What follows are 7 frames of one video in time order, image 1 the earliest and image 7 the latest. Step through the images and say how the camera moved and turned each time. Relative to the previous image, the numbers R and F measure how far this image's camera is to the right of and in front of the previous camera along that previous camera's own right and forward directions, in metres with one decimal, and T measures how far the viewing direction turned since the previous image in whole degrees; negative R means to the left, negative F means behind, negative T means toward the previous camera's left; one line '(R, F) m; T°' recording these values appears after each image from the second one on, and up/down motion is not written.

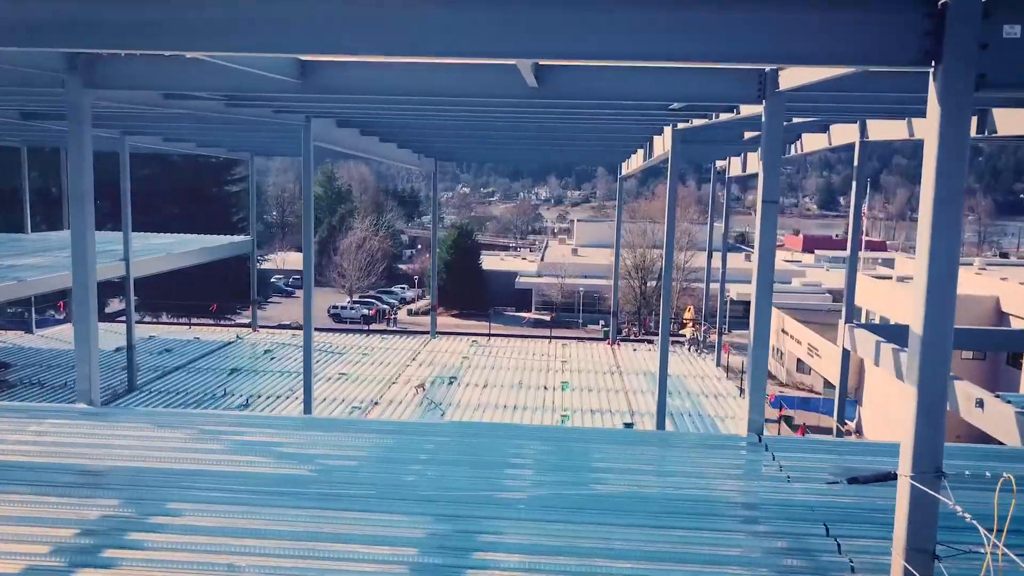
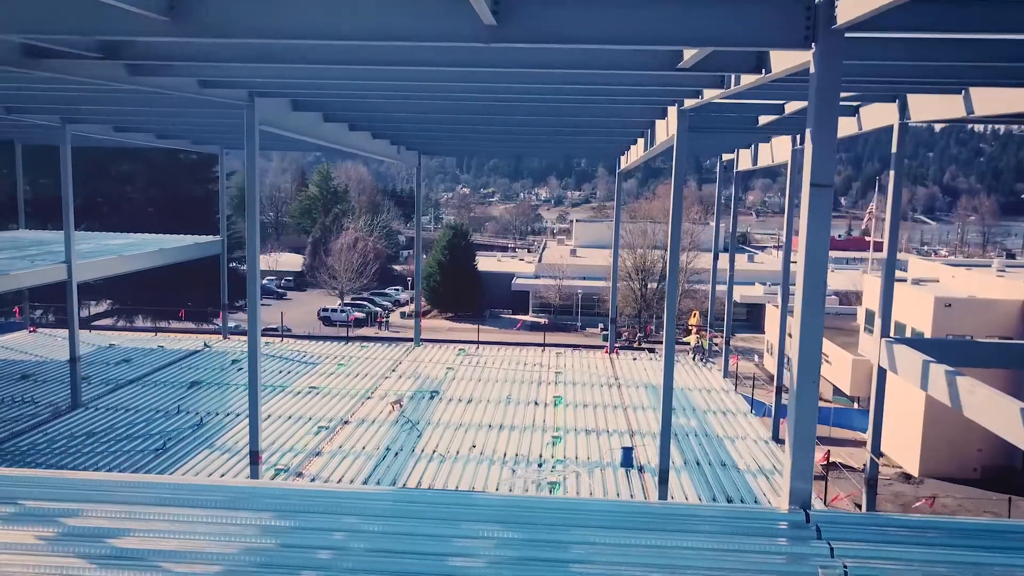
(+0.2, +1.0) m; 0°
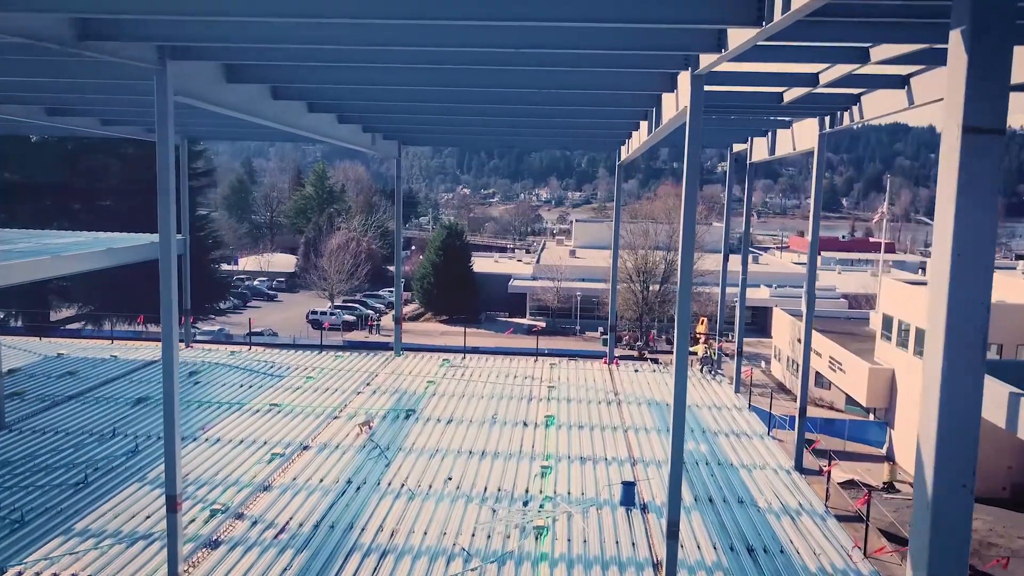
(+0.2, +1.2) m; 0°
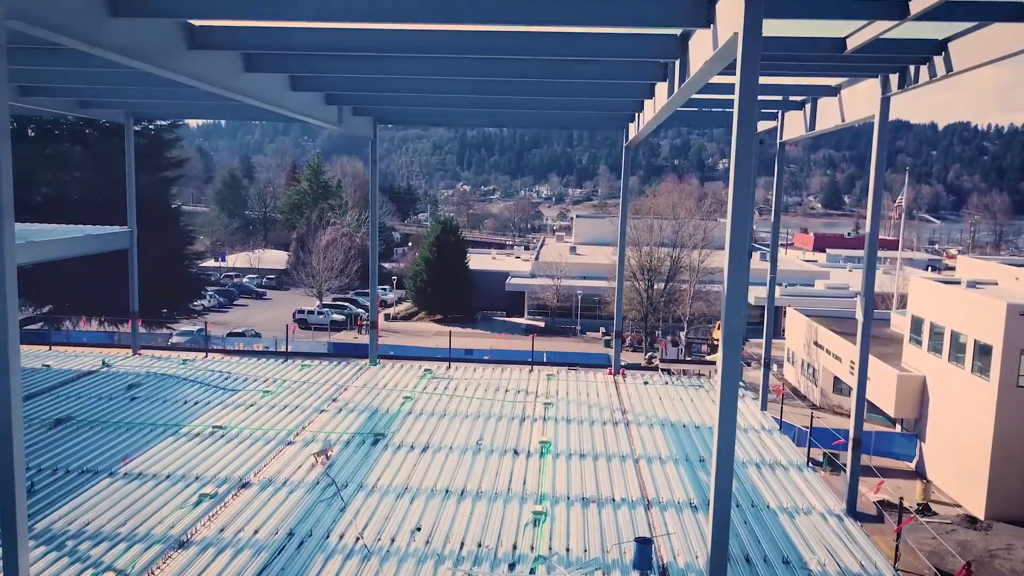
(+0.1, +1.5) m; 0°
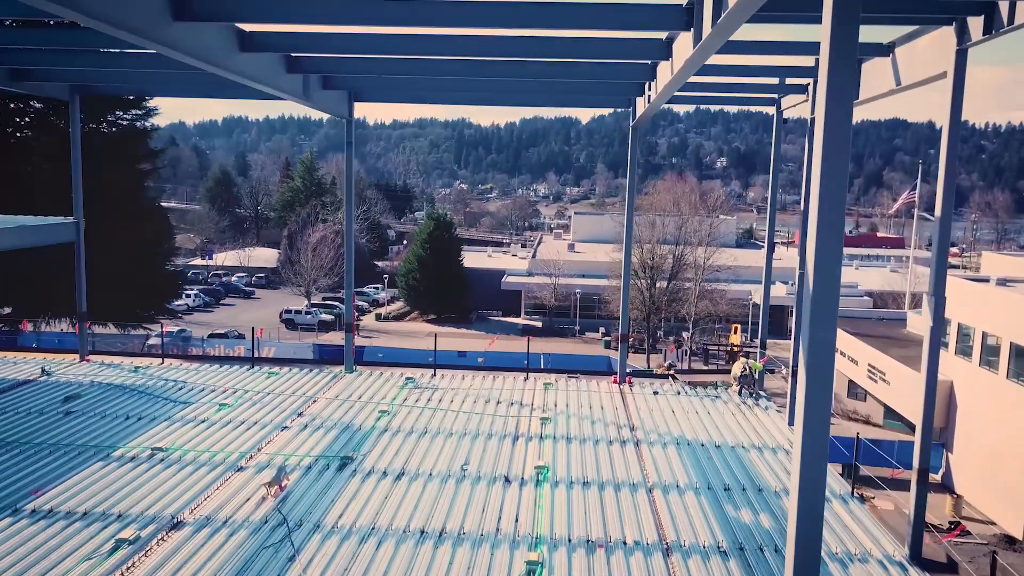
(+0.1, +1.1) m; 0°
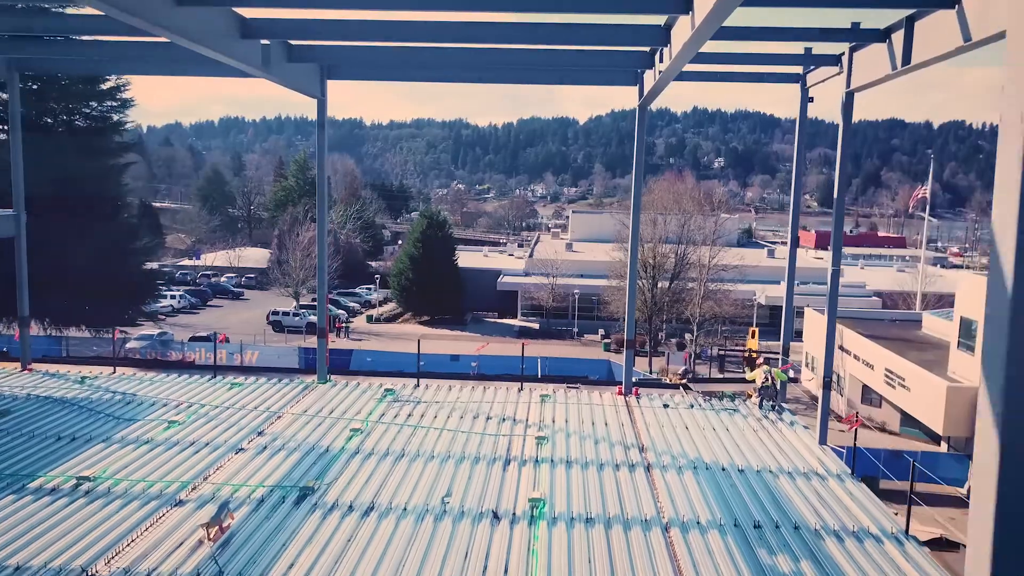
(+0.1, +1.0) m; 0°
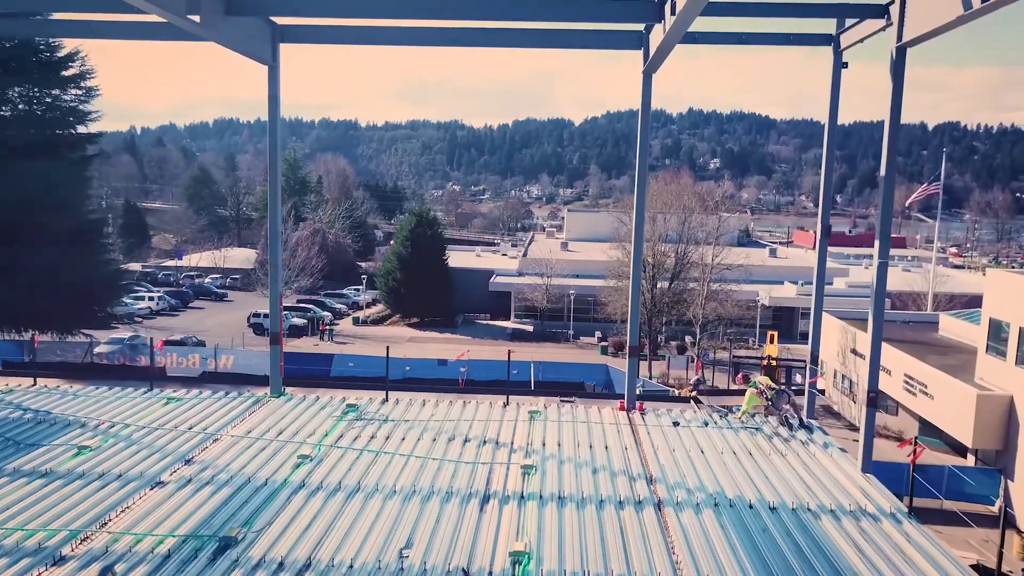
(+0.1, +1.2) m; 0°
